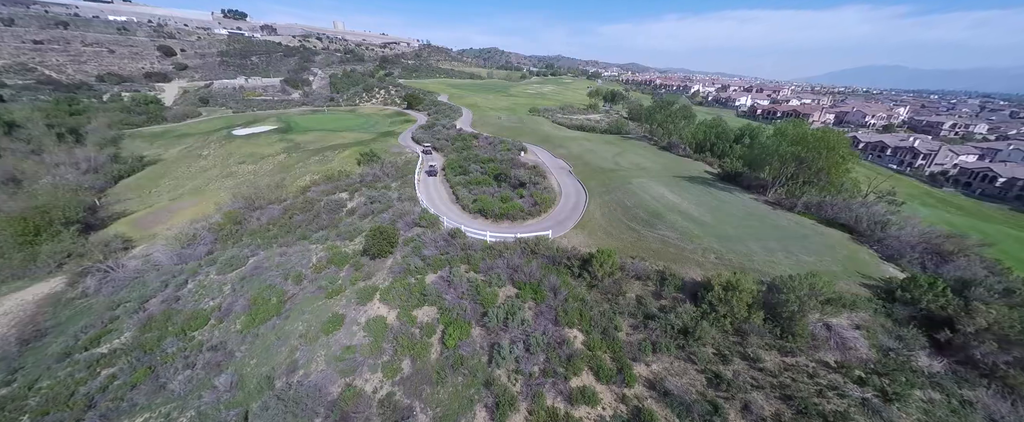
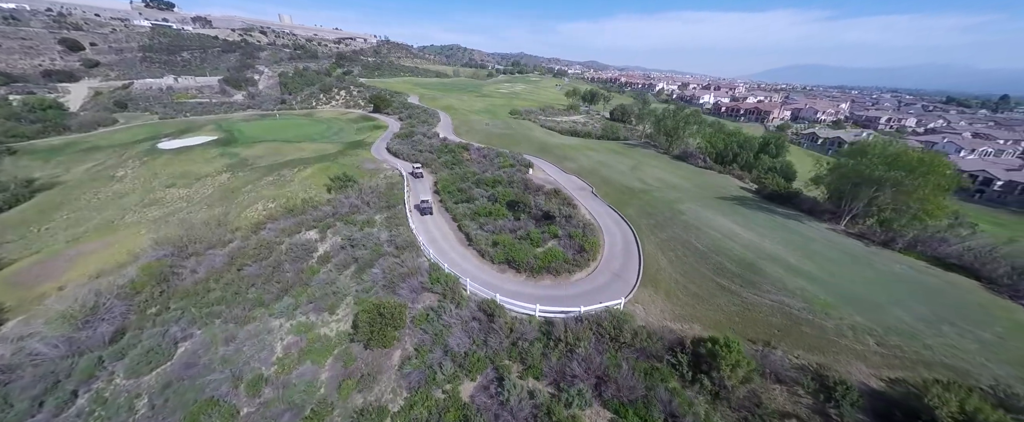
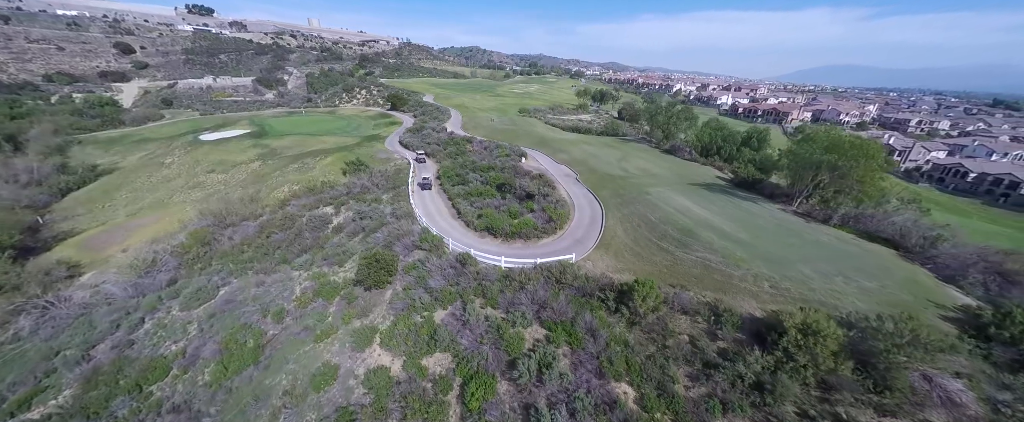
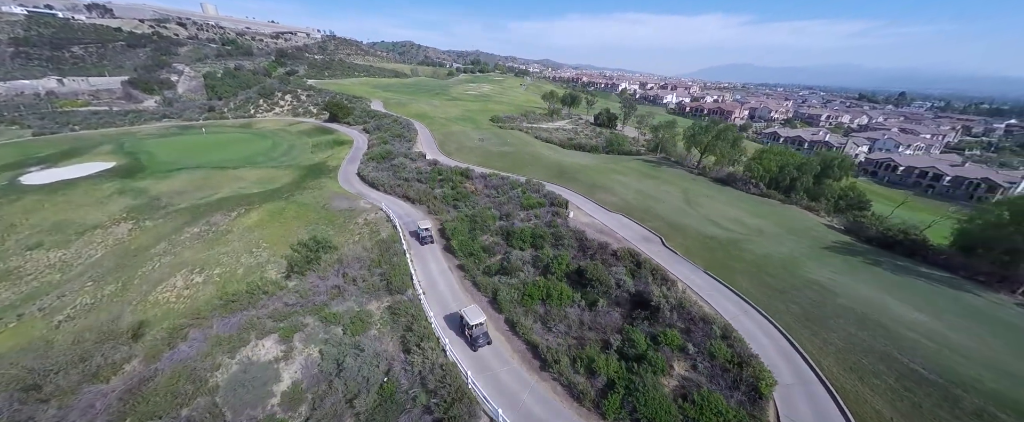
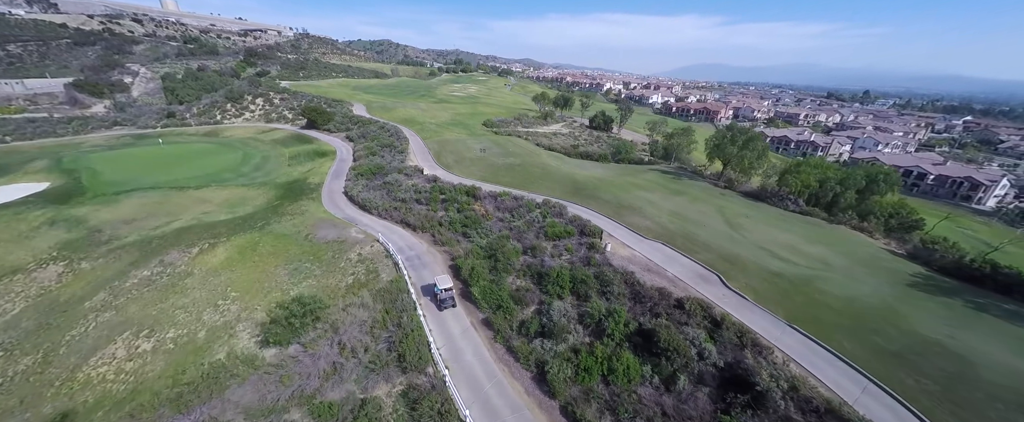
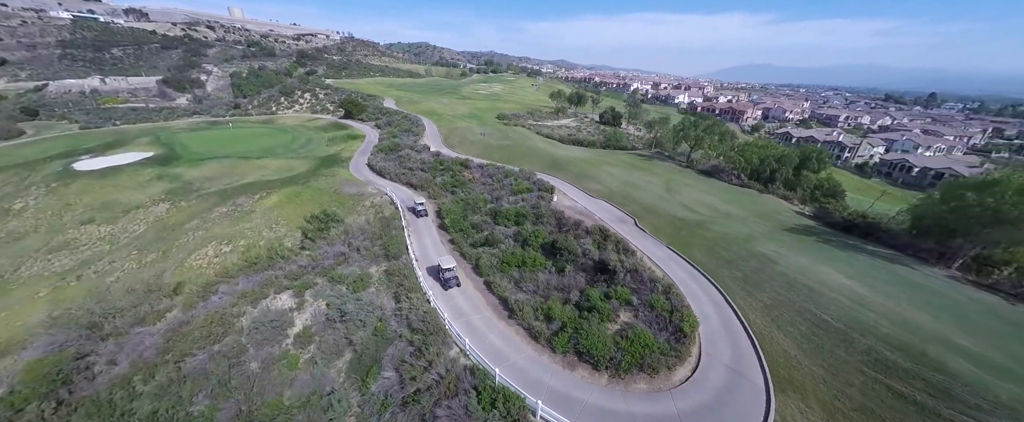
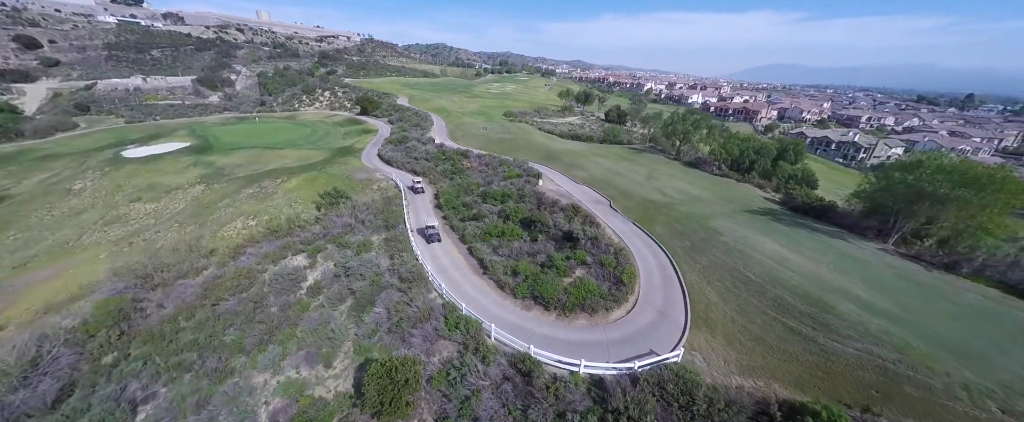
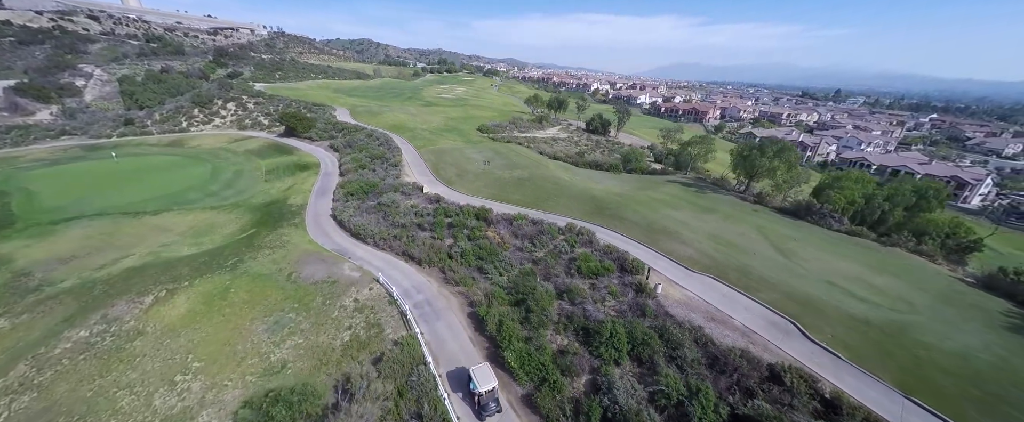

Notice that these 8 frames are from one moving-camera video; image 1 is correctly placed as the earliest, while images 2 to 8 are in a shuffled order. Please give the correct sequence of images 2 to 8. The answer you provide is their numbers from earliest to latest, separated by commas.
3, 2, 7, 6, 4, 5, 8
